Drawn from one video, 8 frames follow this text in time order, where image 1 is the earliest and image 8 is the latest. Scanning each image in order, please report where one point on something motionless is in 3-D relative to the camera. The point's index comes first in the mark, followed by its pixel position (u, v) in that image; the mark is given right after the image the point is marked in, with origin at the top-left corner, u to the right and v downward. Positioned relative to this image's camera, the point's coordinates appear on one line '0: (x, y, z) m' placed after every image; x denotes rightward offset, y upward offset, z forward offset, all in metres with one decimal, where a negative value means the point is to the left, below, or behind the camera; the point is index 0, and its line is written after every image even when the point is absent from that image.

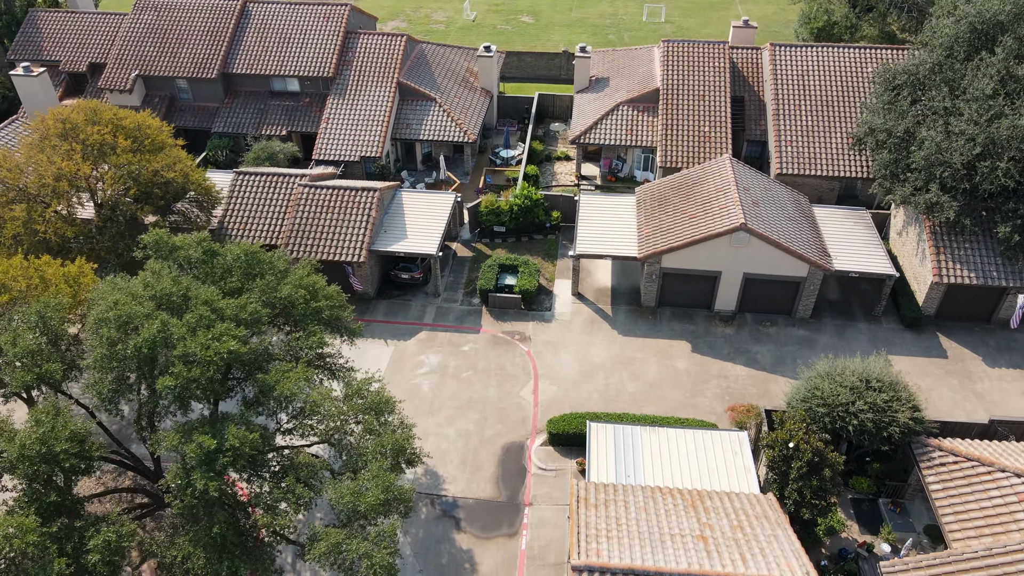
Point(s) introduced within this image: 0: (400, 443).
0: (-3.0, -4.2, +19.4) m
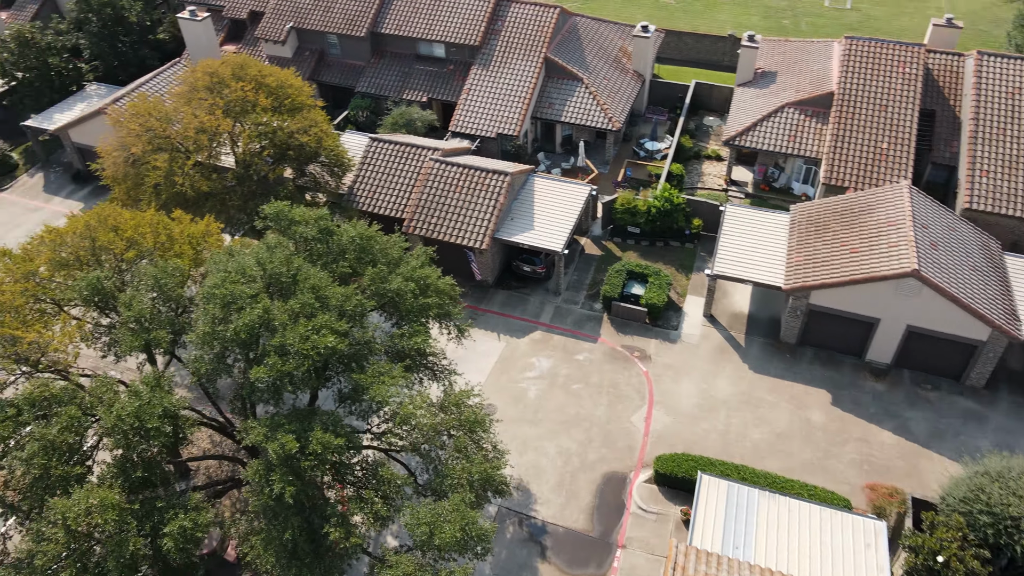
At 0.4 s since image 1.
0: (-0.5, -4.5, +18.0) m
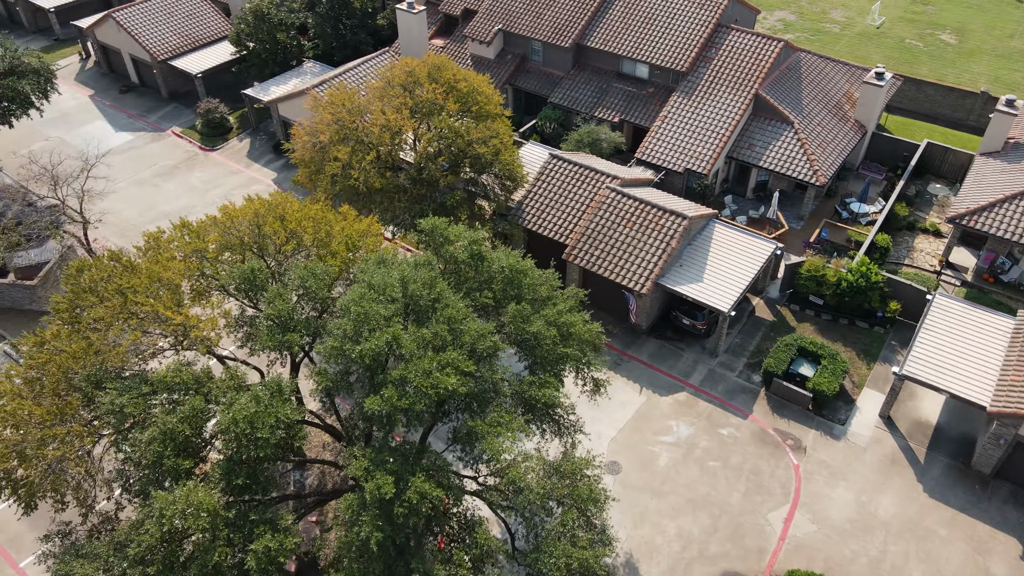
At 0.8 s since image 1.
0: (+1.8, -6.1, +16.3) m
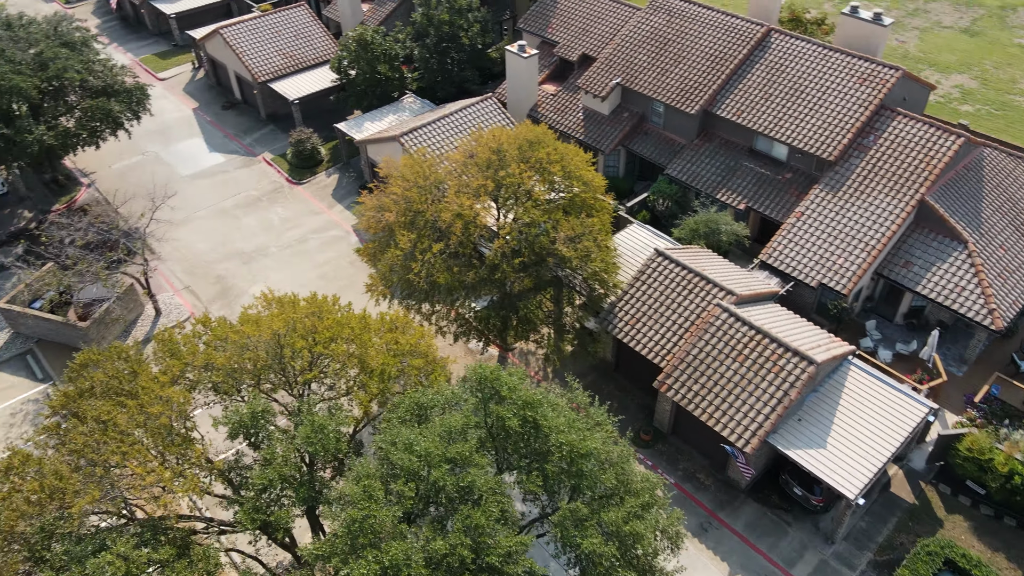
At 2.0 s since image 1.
0: (+1.7, -10.2, +11.6) m
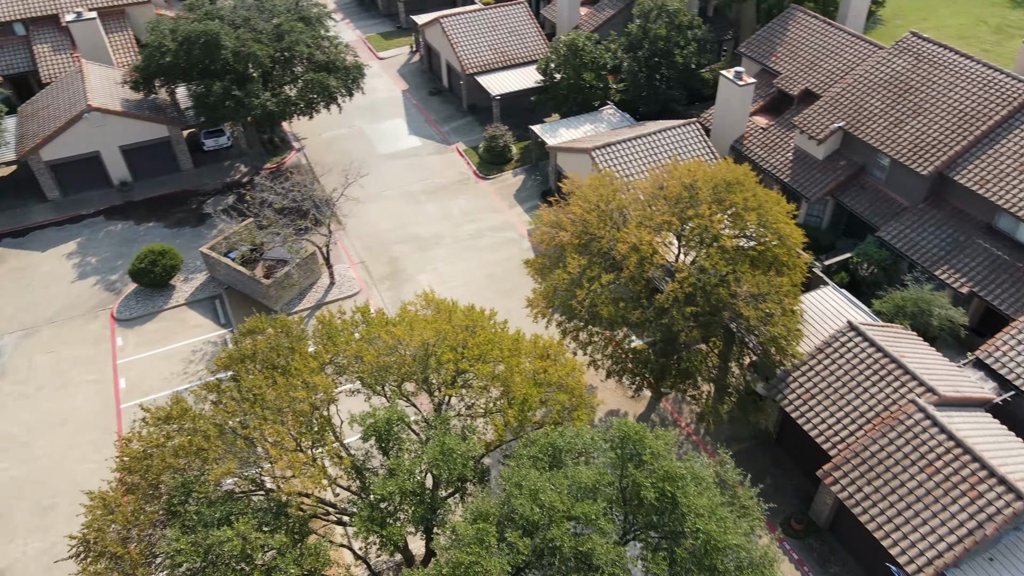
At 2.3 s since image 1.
0: (+2.0, -11.5, +10.0) m
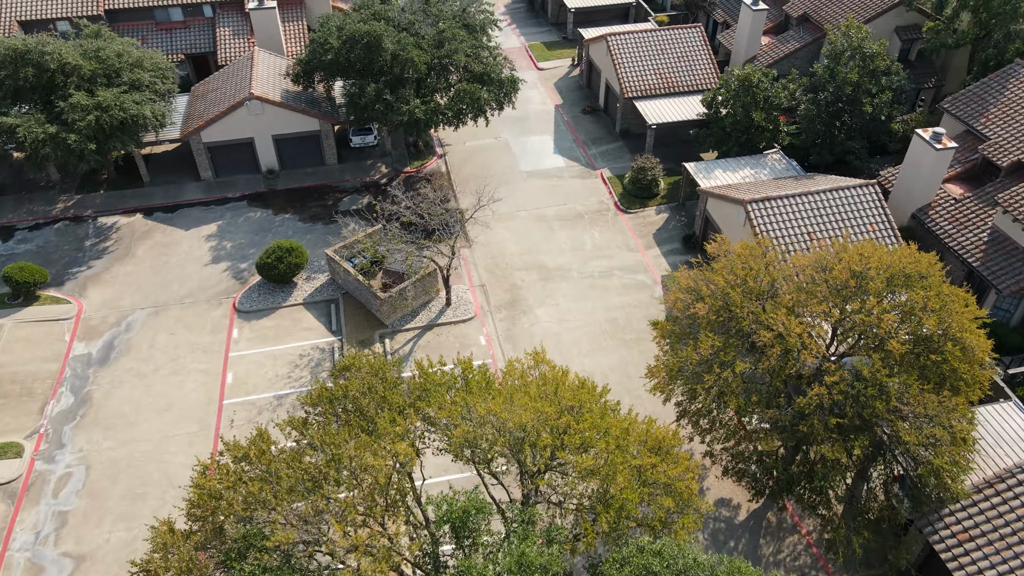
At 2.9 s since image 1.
0: (+1.3, -13.5, +7.5) m
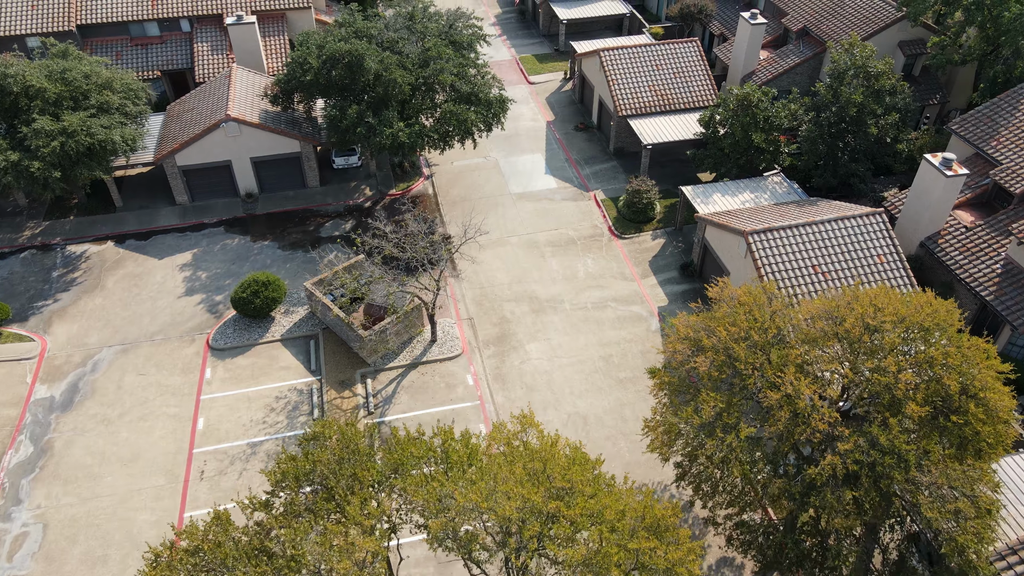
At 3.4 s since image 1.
0: (+1.0, -14.9, +6.0) m
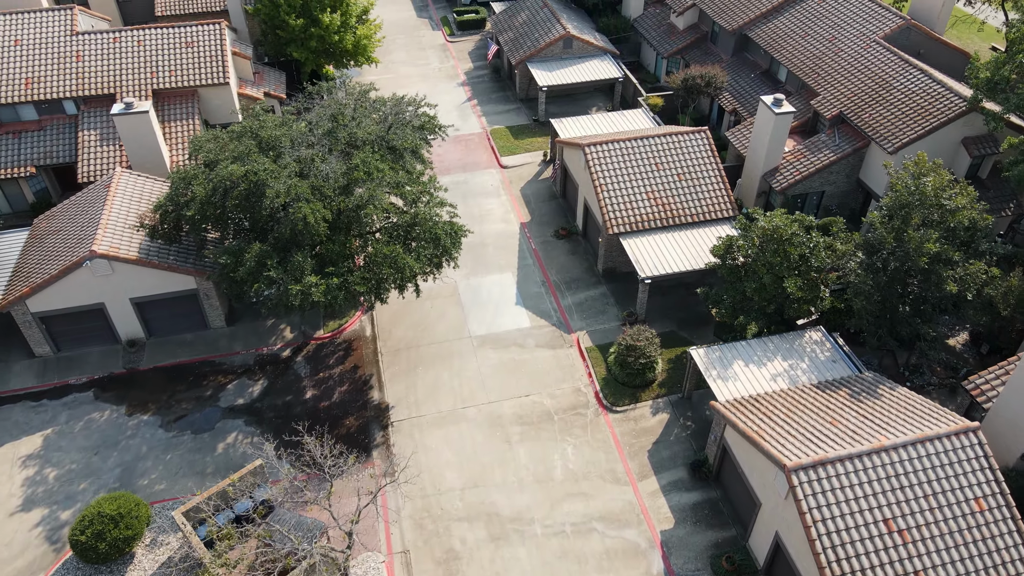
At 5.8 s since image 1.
0: (-0.3, -21.8, -2.4) m
